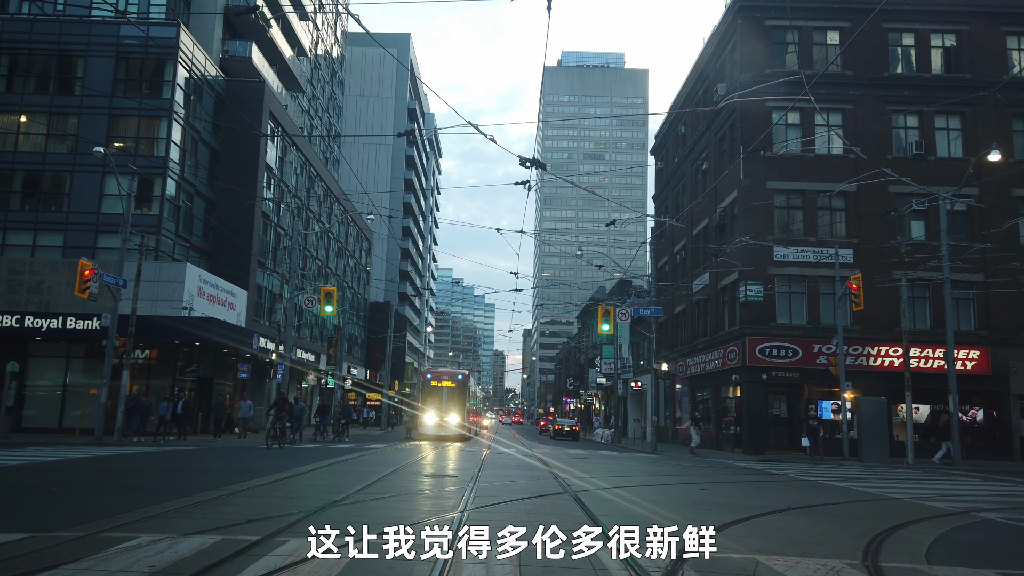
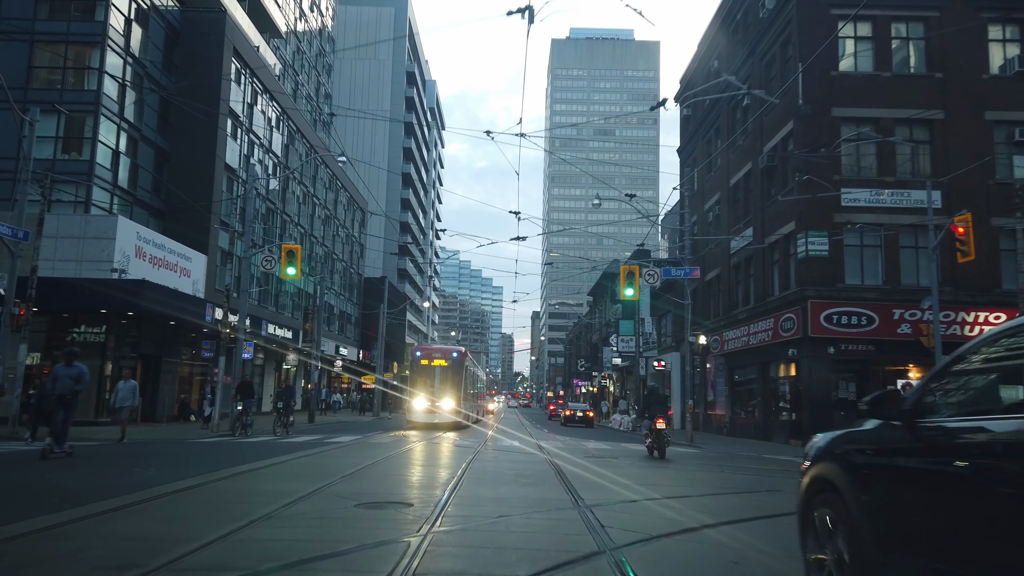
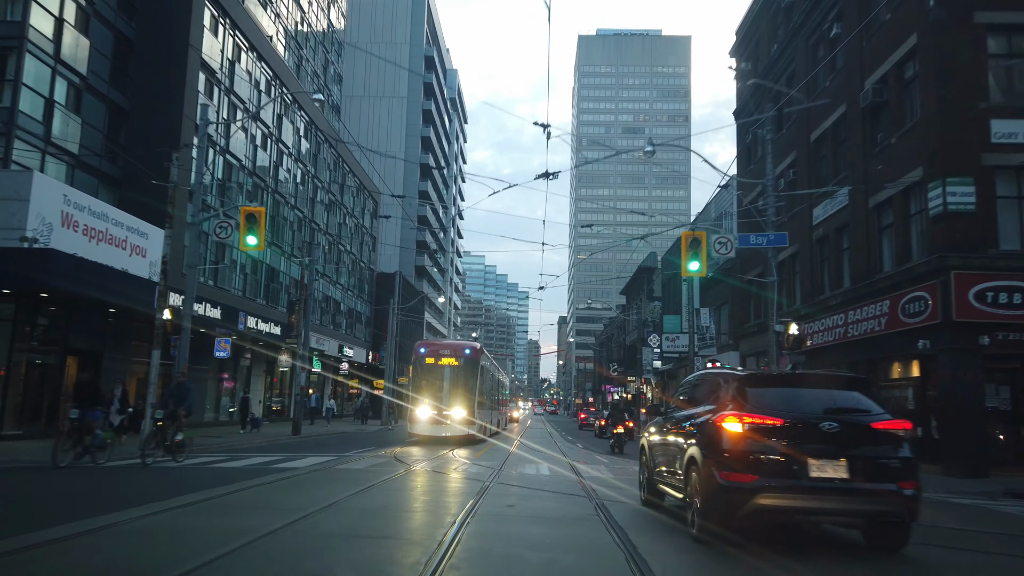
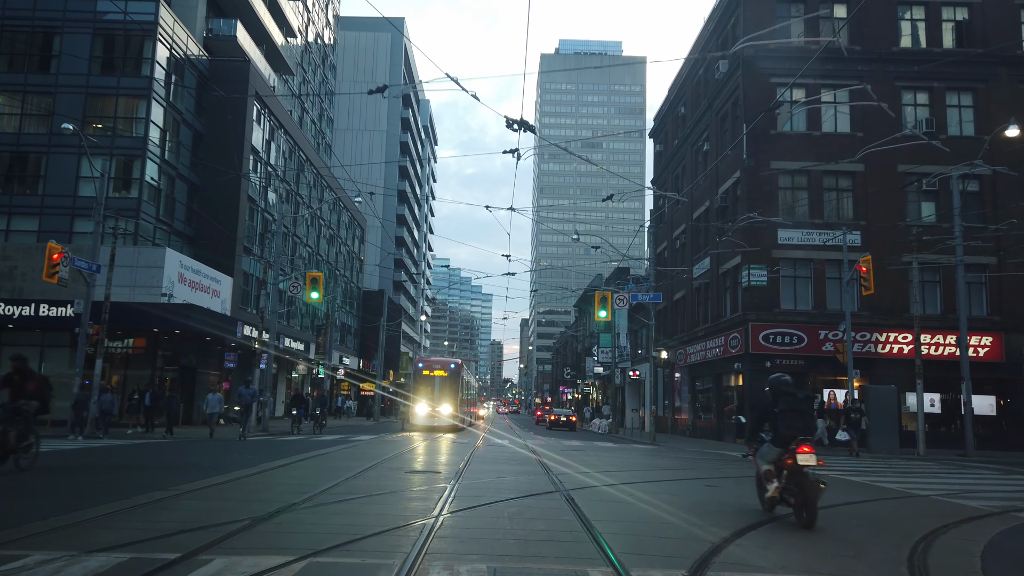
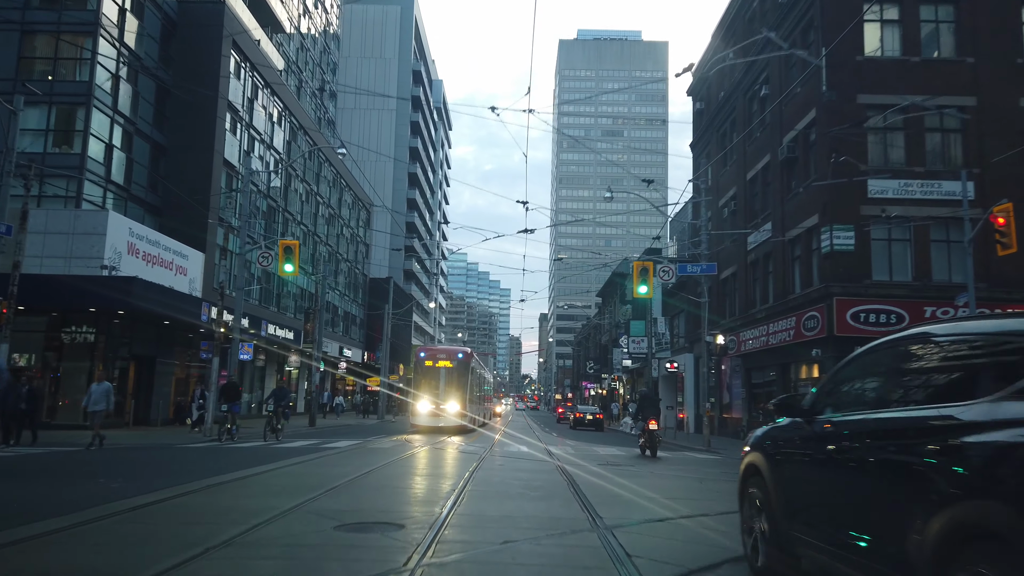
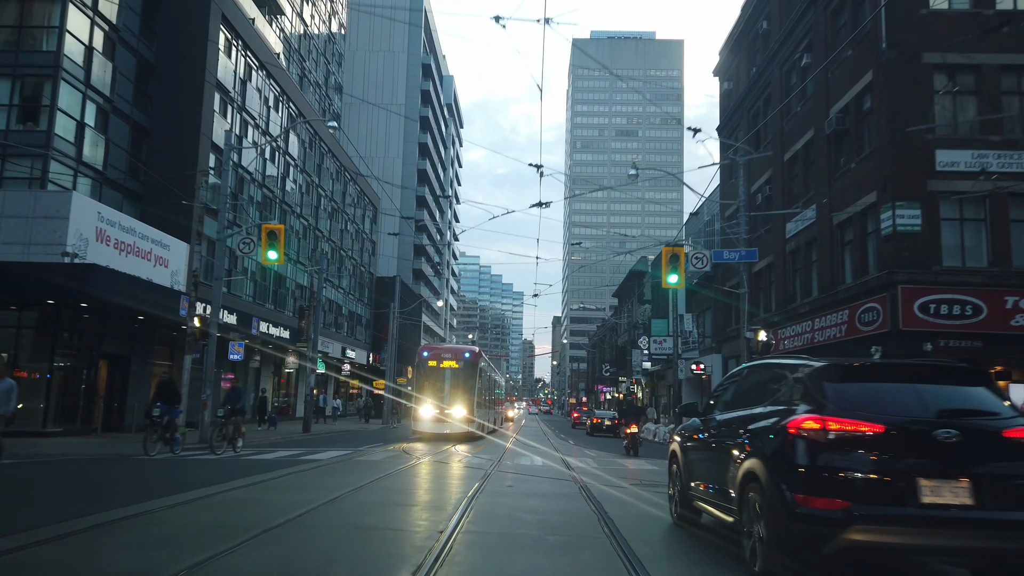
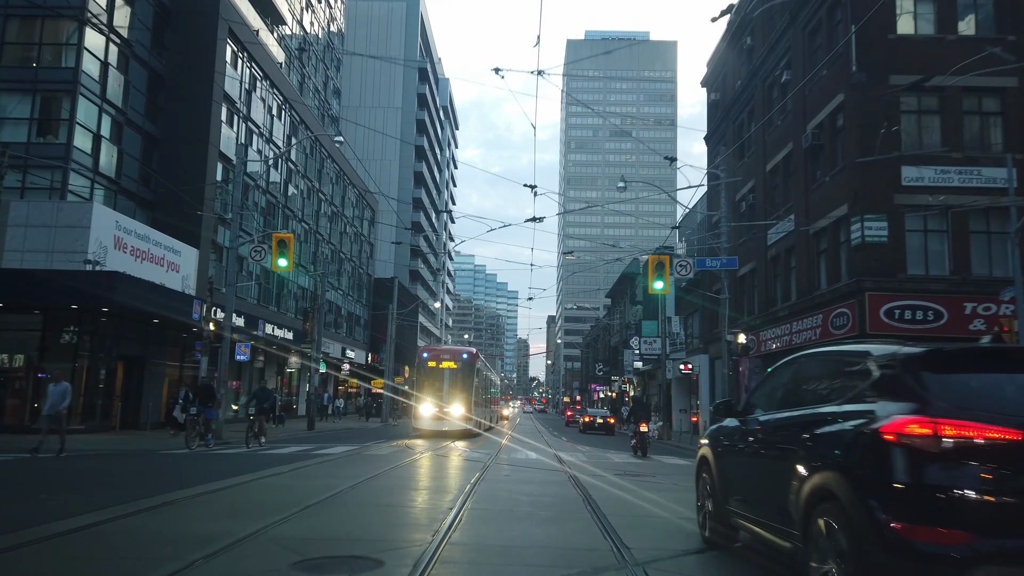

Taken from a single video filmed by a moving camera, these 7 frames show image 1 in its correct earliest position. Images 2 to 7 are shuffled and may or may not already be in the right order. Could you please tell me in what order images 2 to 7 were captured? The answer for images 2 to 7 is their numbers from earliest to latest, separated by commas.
4, 2, 5, 7, 6, 3
